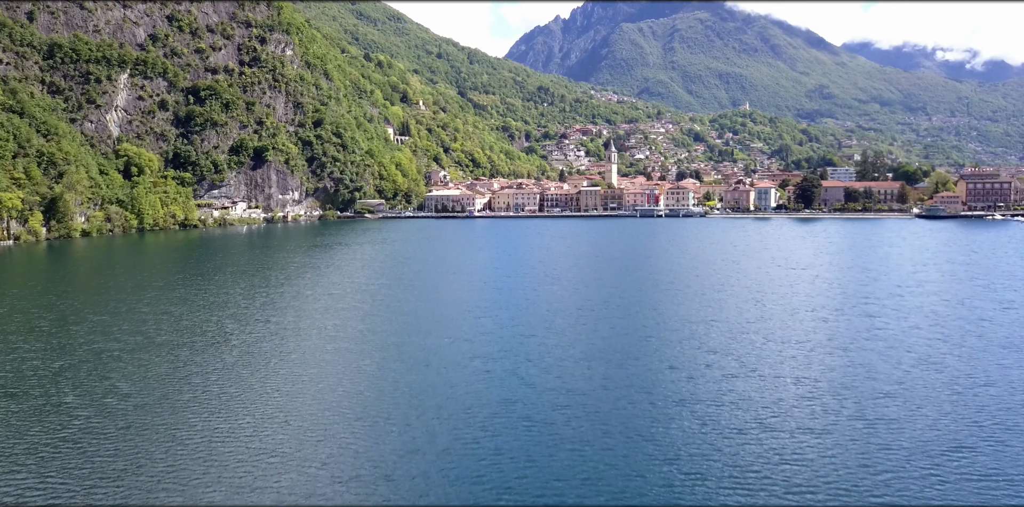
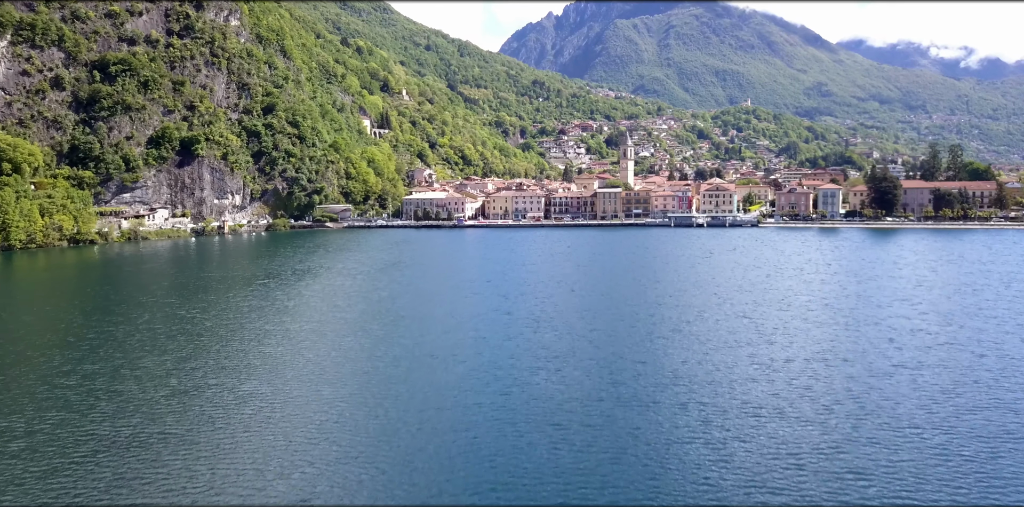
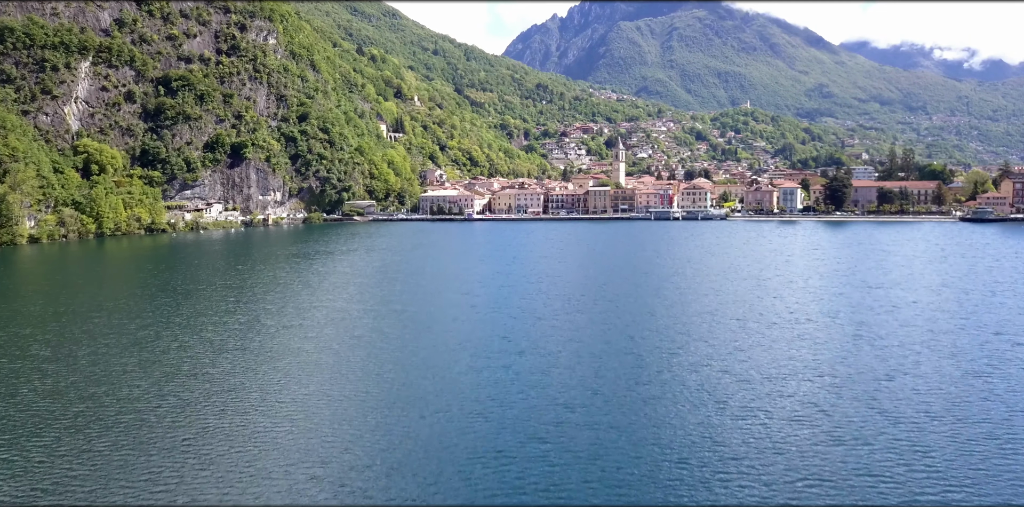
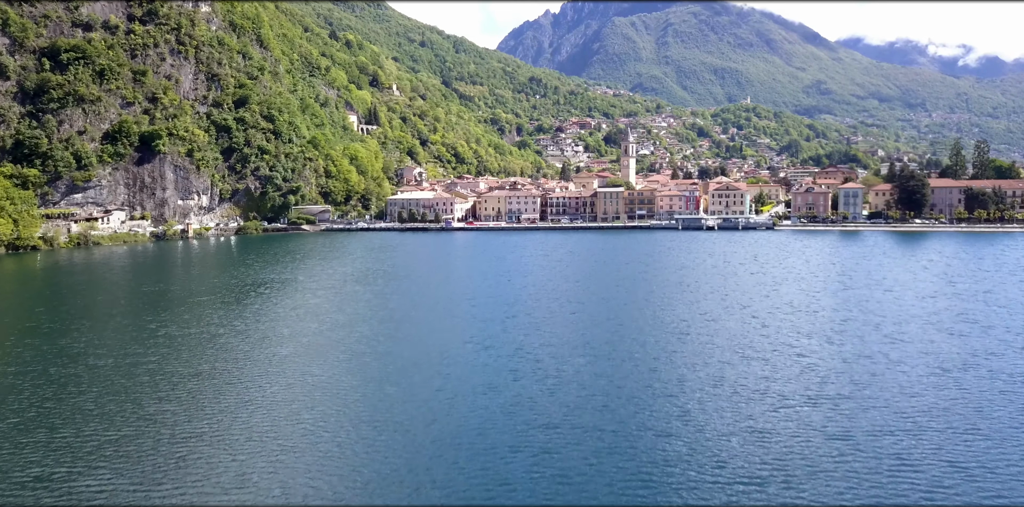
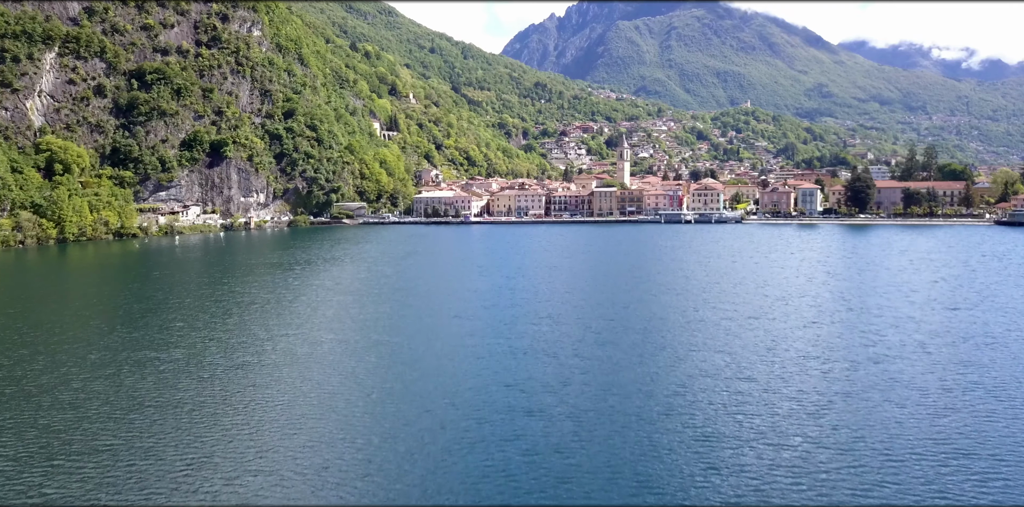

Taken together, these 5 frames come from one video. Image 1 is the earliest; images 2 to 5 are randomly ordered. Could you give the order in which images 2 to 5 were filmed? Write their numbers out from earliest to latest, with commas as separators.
3, 5, 2, 4
